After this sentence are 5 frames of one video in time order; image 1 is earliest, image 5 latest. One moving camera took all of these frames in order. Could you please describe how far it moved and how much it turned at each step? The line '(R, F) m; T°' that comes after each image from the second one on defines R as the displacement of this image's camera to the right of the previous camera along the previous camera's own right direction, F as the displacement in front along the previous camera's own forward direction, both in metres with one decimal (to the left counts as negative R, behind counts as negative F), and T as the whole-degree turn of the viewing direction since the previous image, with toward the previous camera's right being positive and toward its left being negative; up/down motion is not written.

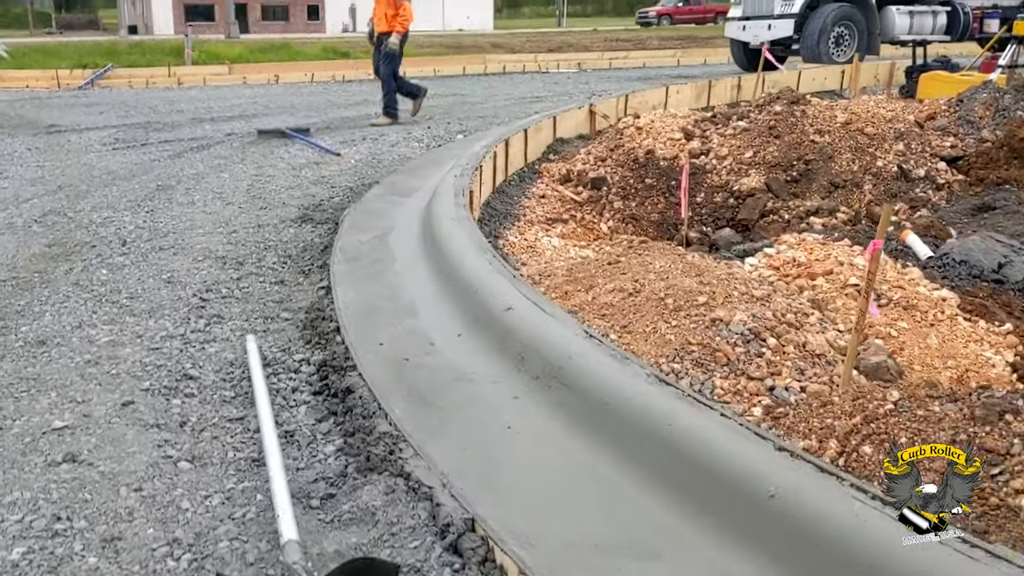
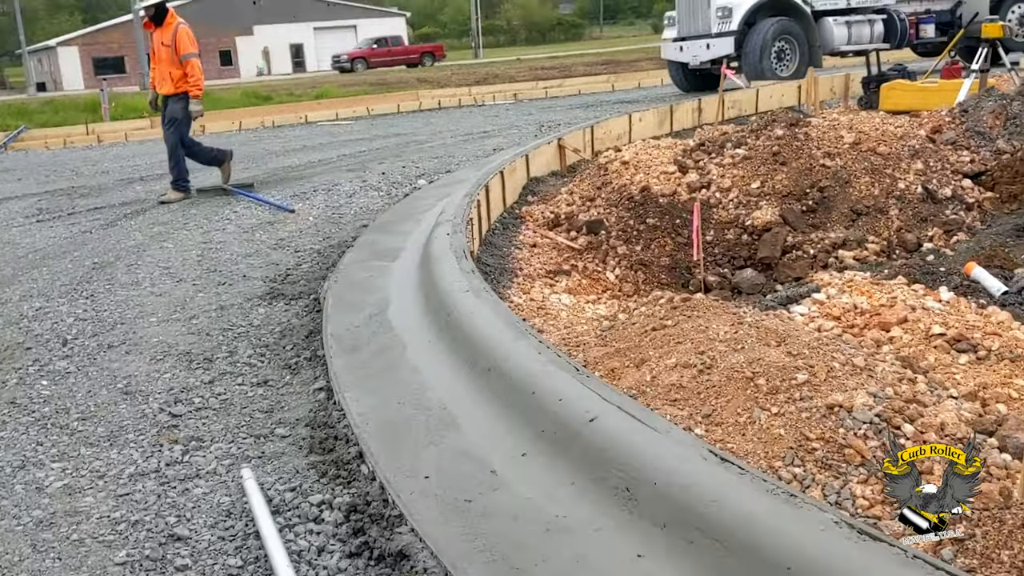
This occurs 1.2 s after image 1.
(-0.3, +0.8) m; +4°
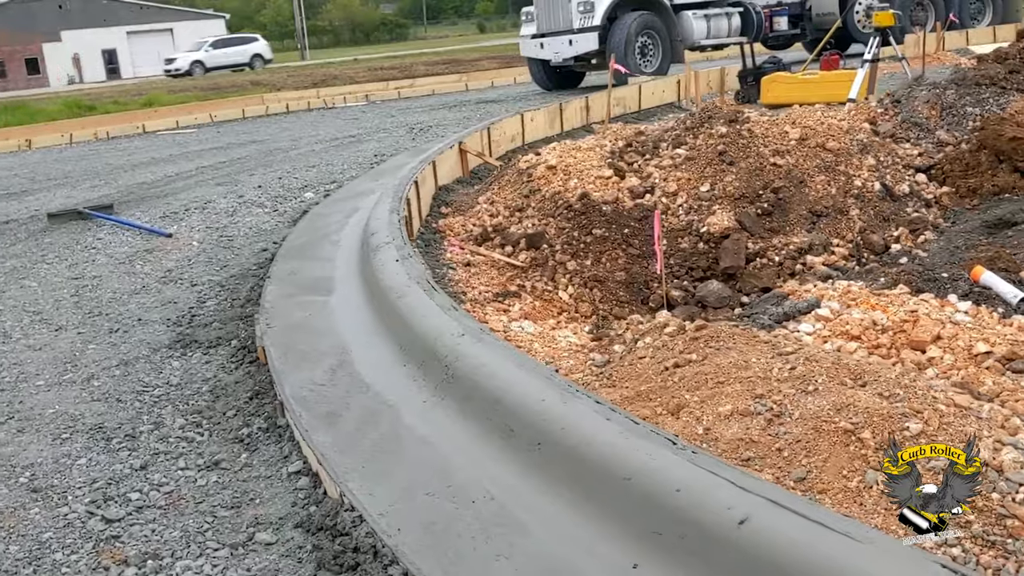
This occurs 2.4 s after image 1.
(-0.5, +0.7) m; +8°
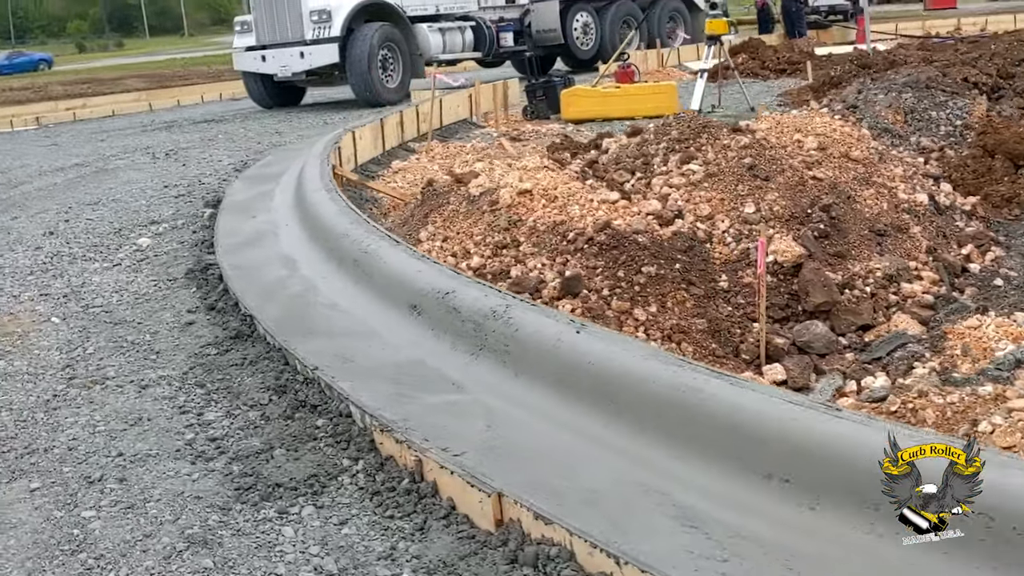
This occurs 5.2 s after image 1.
(-1.6, +1.5) m; +19°
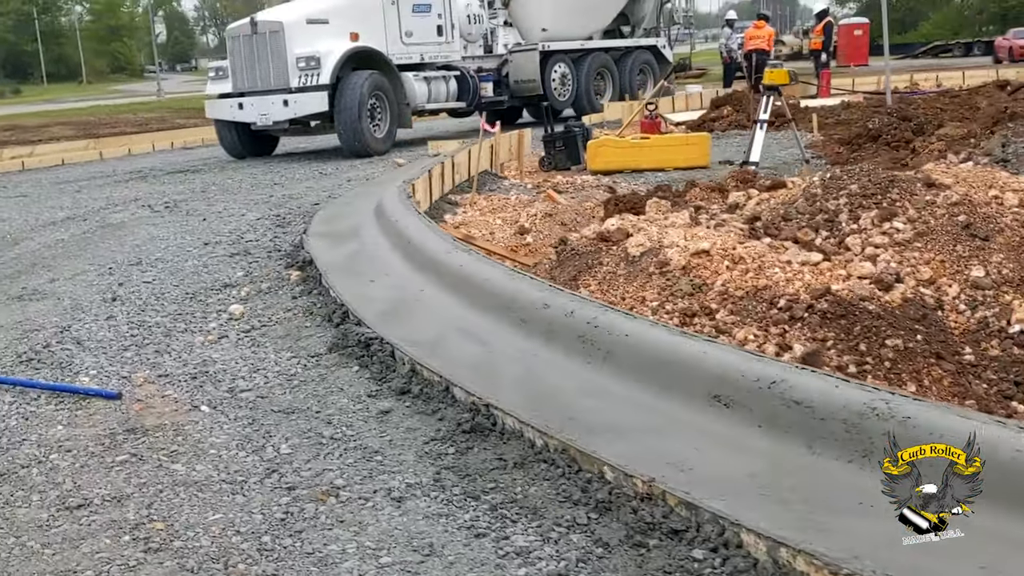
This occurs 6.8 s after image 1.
(-1.2, +0.7) m; +5°
